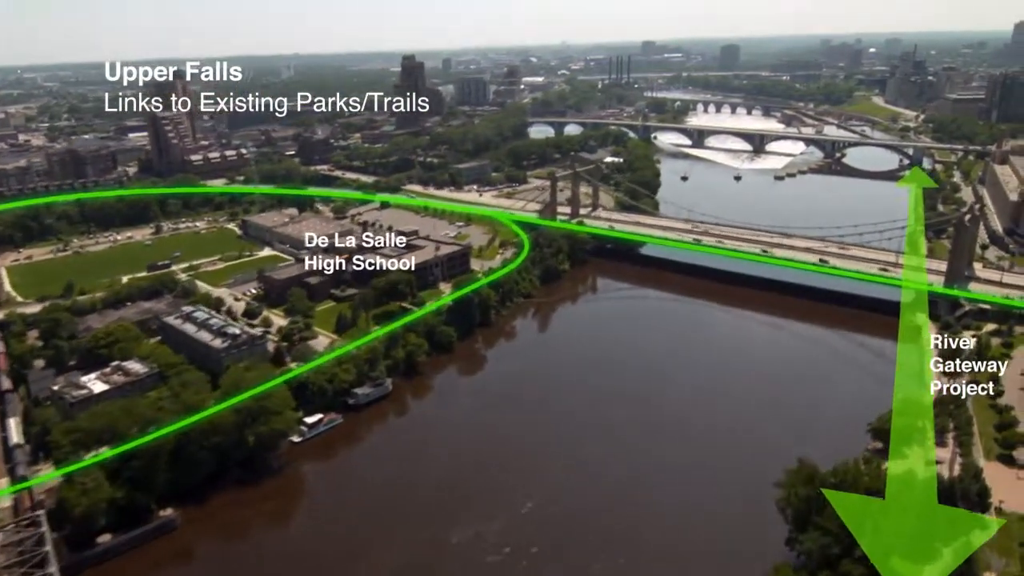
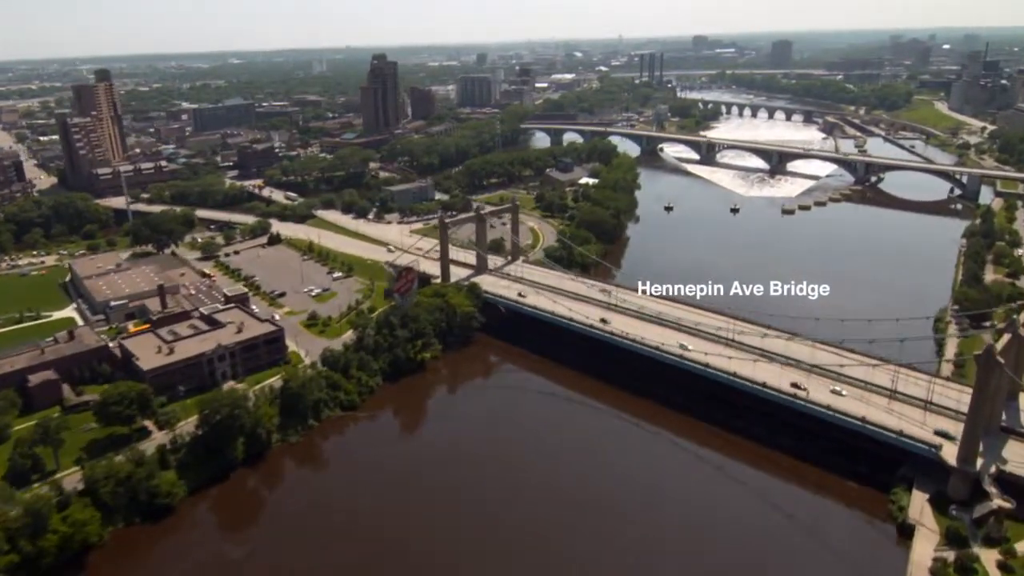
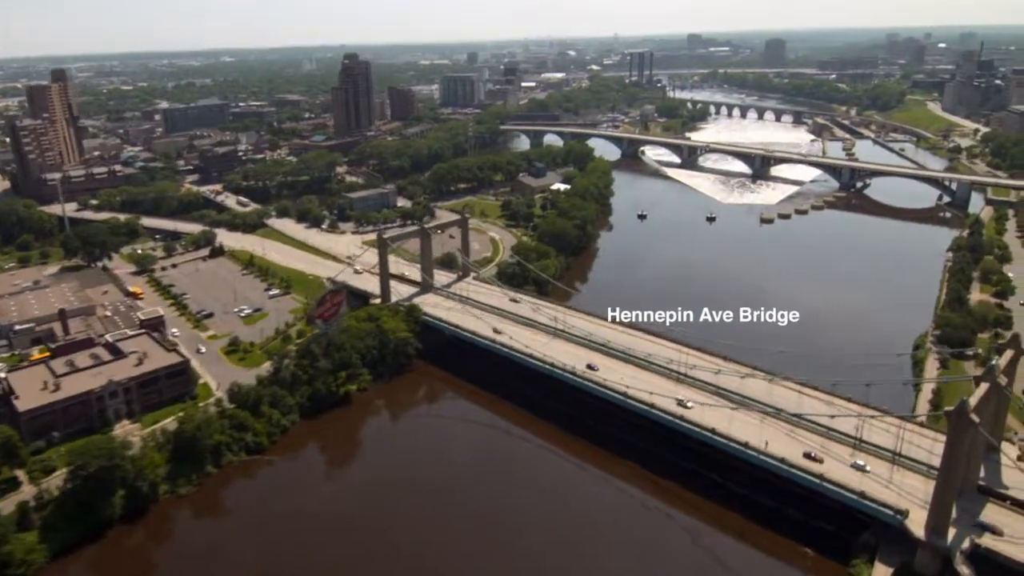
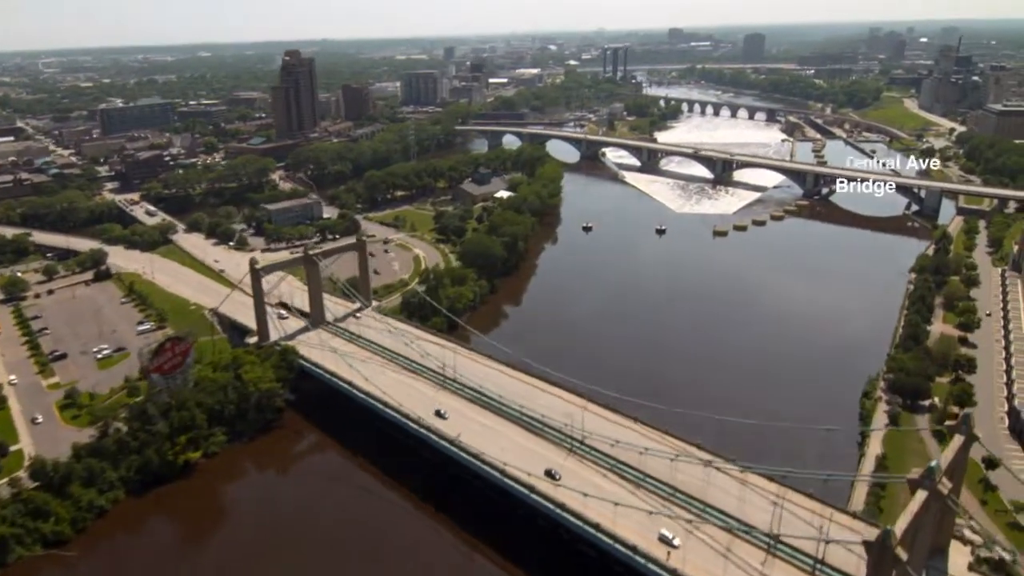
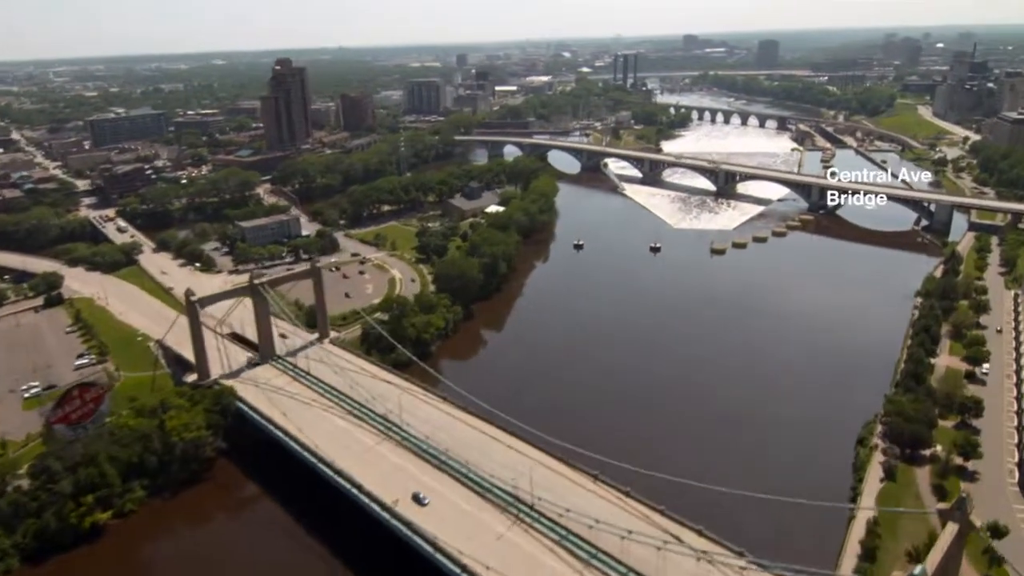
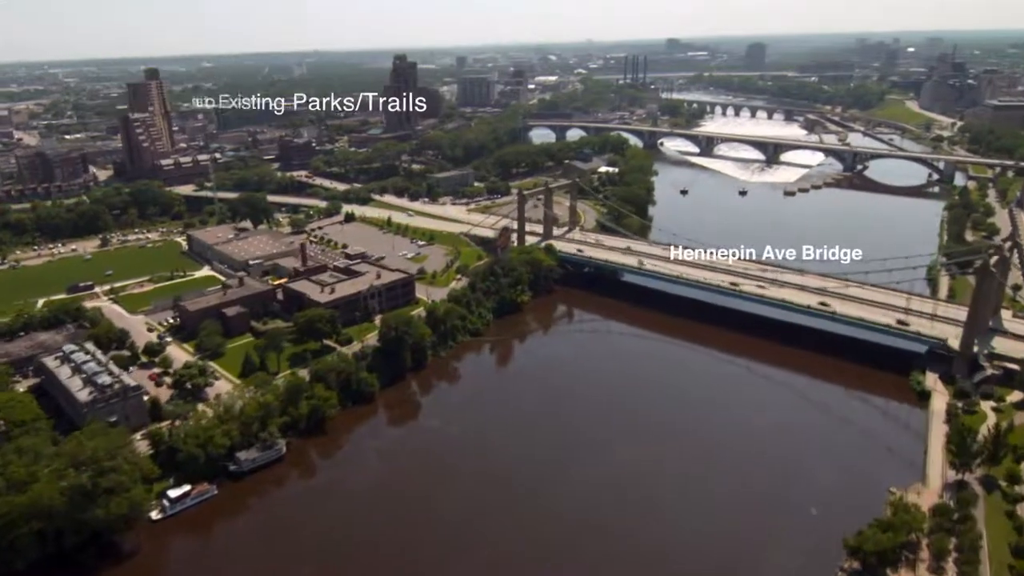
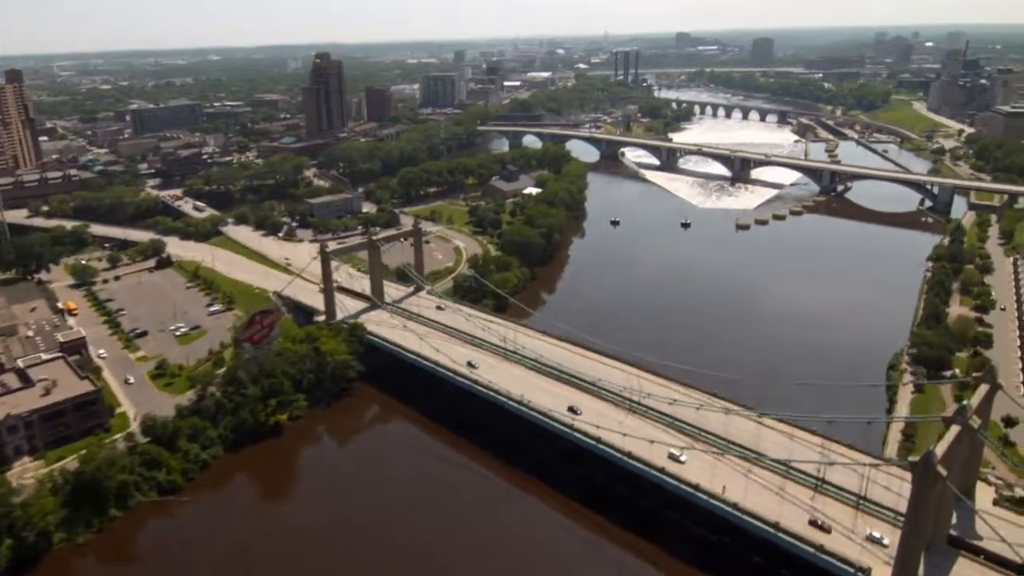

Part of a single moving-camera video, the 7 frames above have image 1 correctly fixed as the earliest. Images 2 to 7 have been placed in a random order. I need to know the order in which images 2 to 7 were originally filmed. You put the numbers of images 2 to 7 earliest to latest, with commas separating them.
6, 2, 3, 7, 4, 5
